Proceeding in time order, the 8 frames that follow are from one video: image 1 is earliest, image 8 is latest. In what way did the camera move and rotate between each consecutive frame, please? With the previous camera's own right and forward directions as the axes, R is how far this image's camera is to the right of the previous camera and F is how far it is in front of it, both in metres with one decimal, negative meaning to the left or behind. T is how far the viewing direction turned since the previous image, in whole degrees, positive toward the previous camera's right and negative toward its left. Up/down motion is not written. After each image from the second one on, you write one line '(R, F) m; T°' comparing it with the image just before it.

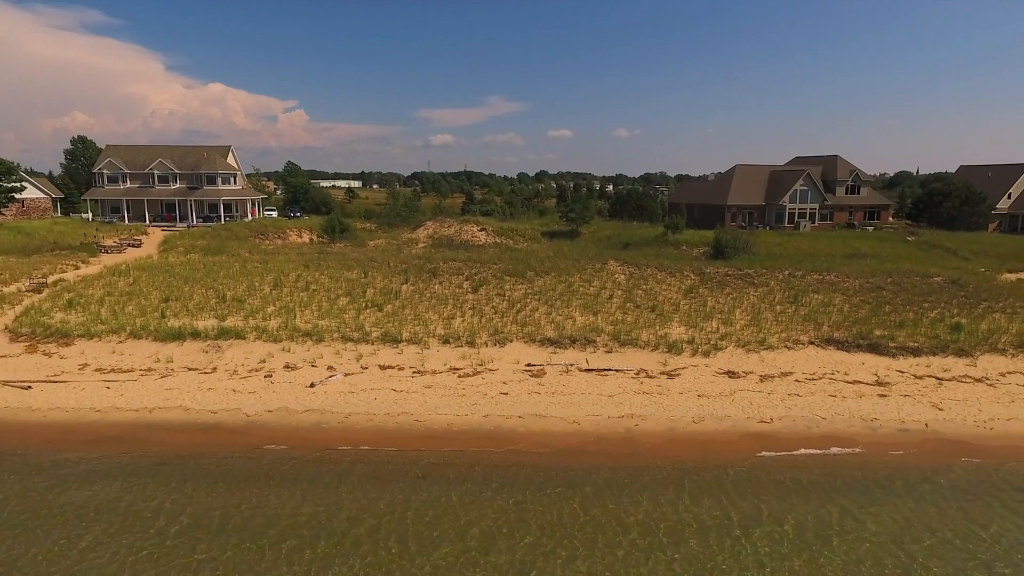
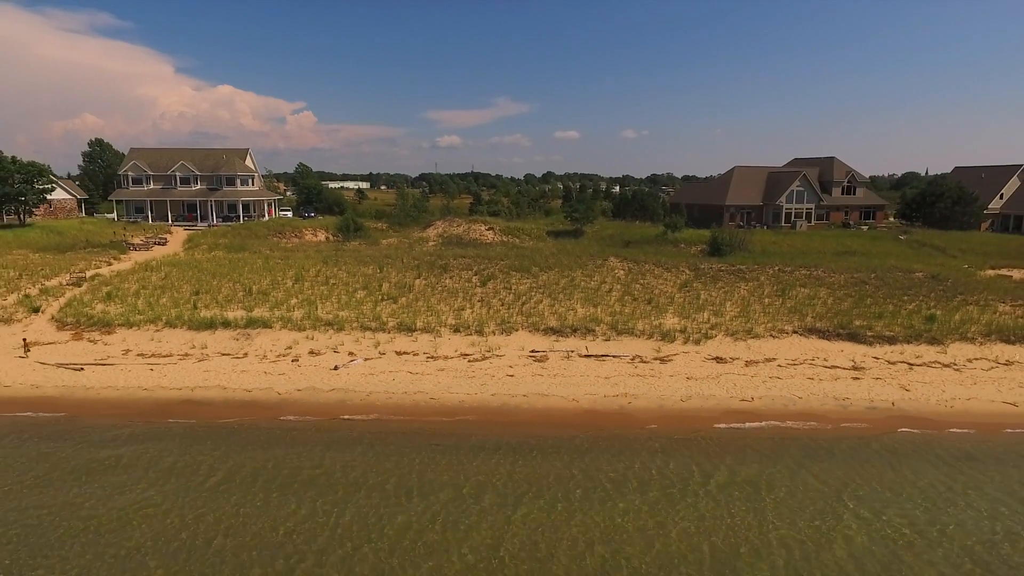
(0.0, -1.8) m; -1°
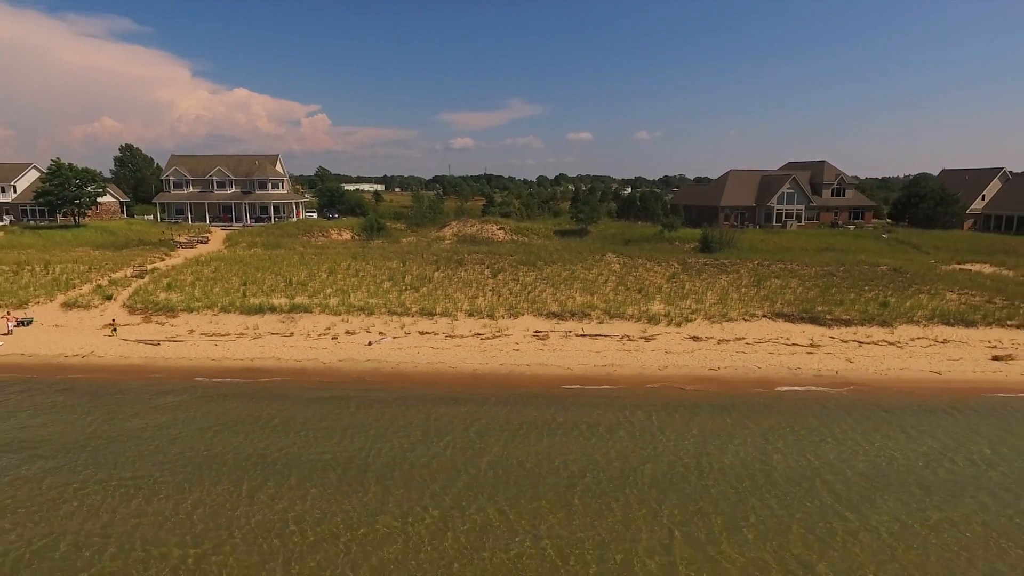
(+0.3, -3.8) m; -1°
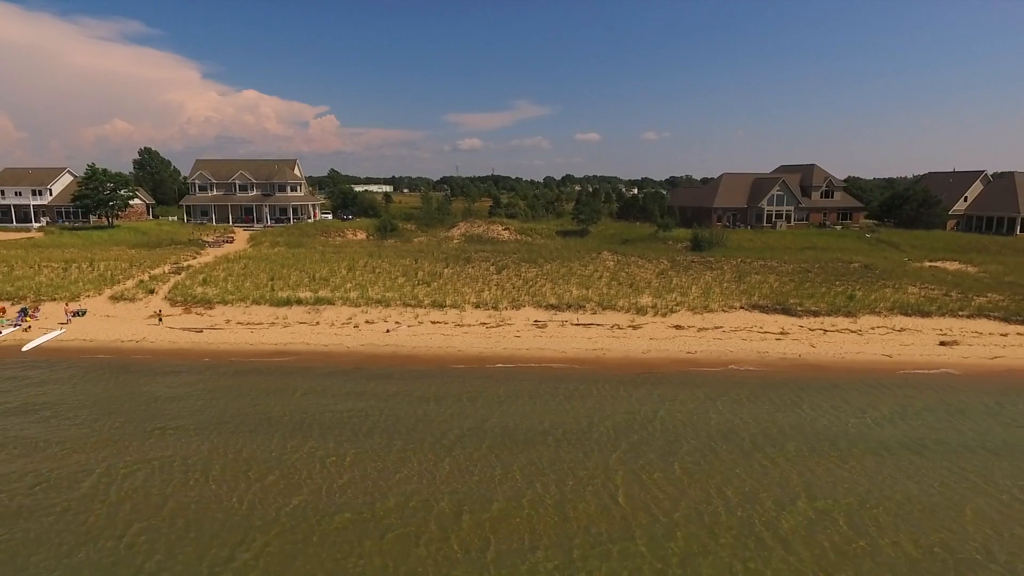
(+0.3, -3.1) m; -1°
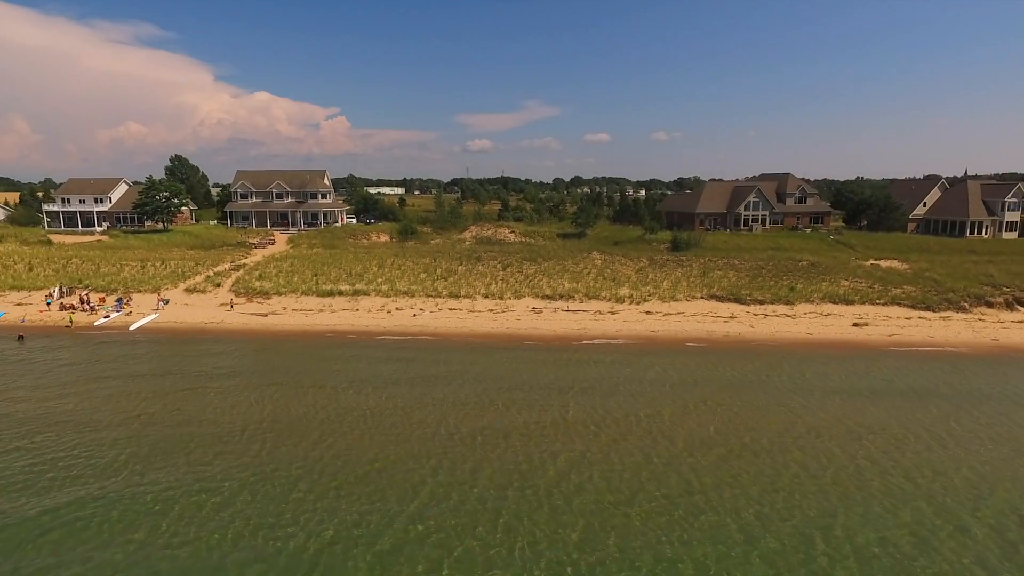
(+0.5, -6.8) m; -1°
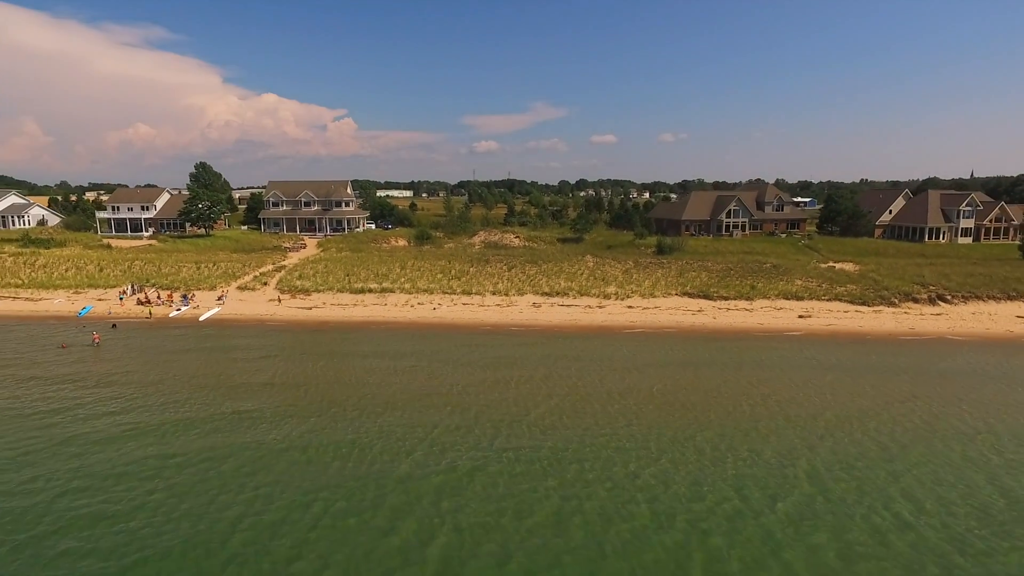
(+0.2, -6.7) m; -1°
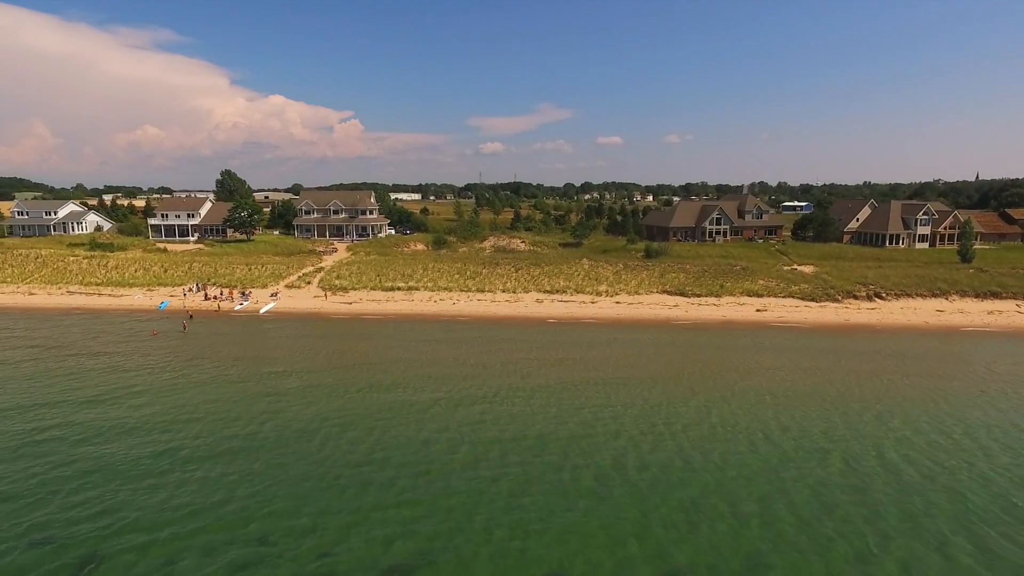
(-0.1, -8.1) m; -1°
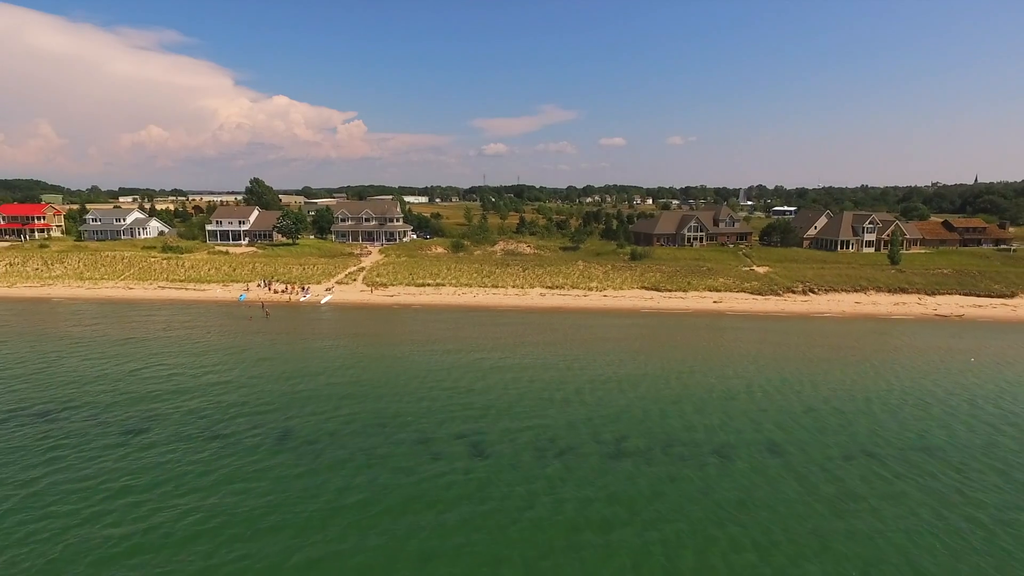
(-0.6, -12.5) m; 0°
